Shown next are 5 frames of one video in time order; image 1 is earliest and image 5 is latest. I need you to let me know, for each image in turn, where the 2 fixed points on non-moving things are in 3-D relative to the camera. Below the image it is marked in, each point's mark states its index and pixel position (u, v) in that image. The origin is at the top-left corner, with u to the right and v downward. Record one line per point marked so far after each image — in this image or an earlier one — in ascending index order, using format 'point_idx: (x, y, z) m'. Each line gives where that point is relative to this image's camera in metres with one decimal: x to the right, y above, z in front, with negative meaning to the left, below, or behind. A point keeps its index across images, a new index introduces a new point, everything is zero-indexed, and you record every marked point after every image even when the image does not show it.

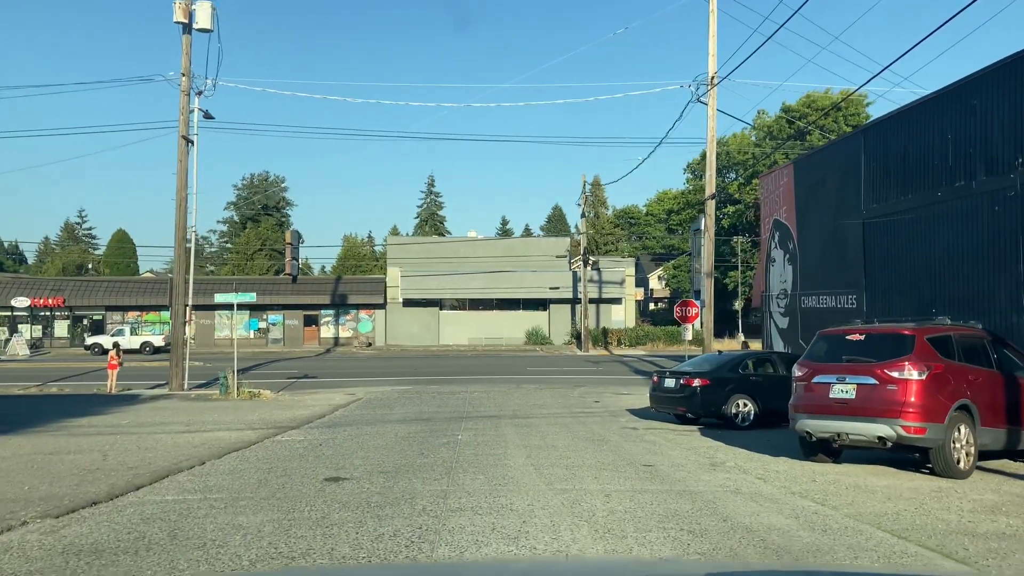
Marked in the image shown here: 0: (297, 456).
0: (-2.9, -2.3, +10.4) m
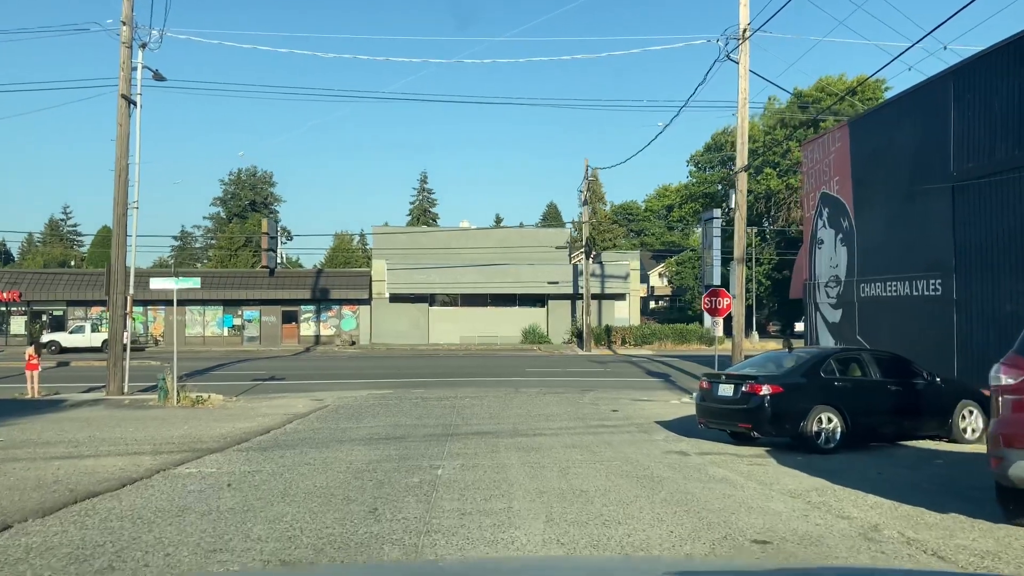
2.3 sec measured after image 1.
0: (-2.8, -1.9, +6.4) m
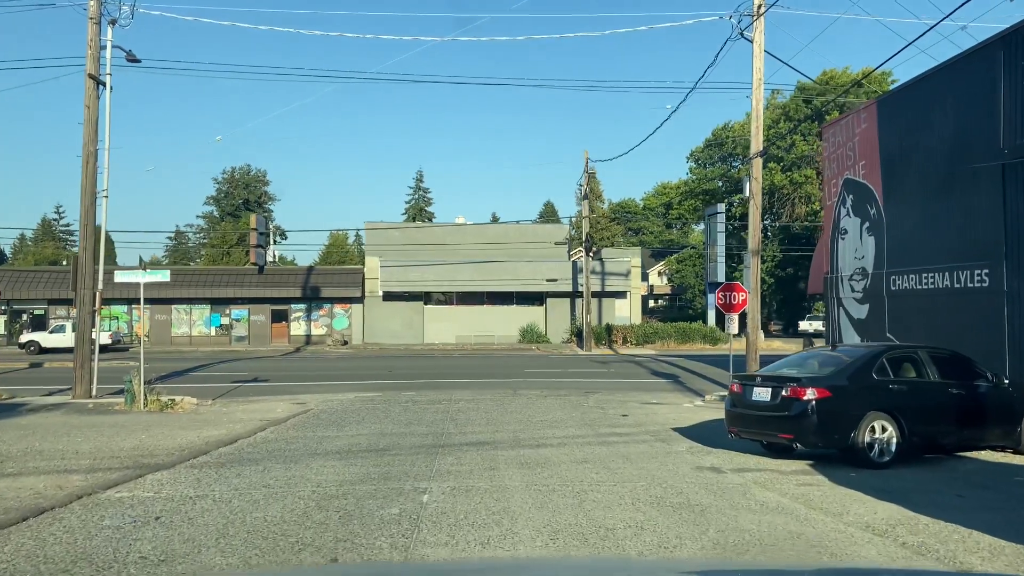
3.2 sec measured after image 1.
0: (-2.8, -1.7, +4.8) m
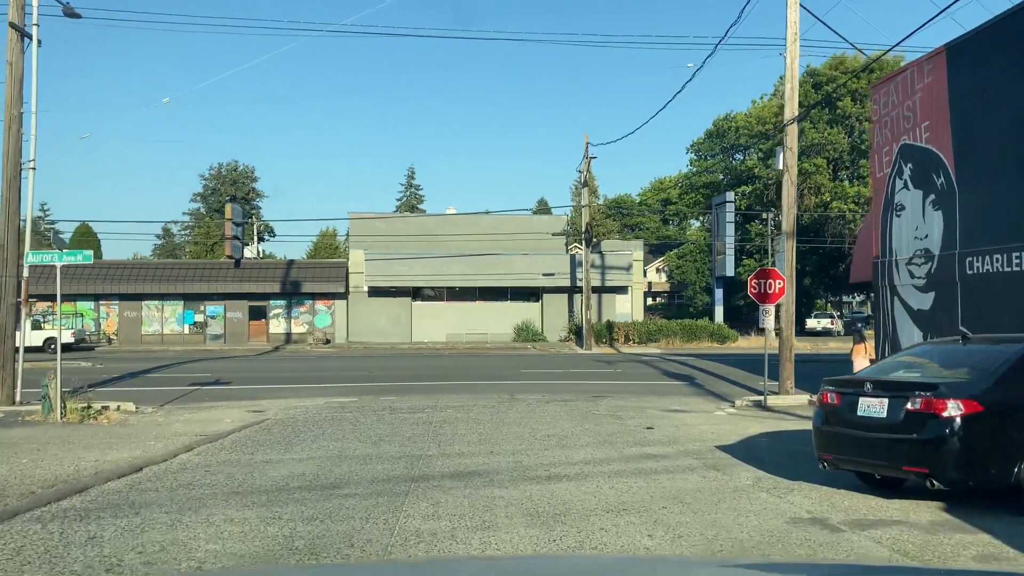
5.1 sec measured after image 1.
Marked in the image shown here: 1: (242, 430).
0: (-2.7, -1.4, +1.7) m
1: (-4.6, -2.4, +13.1) m
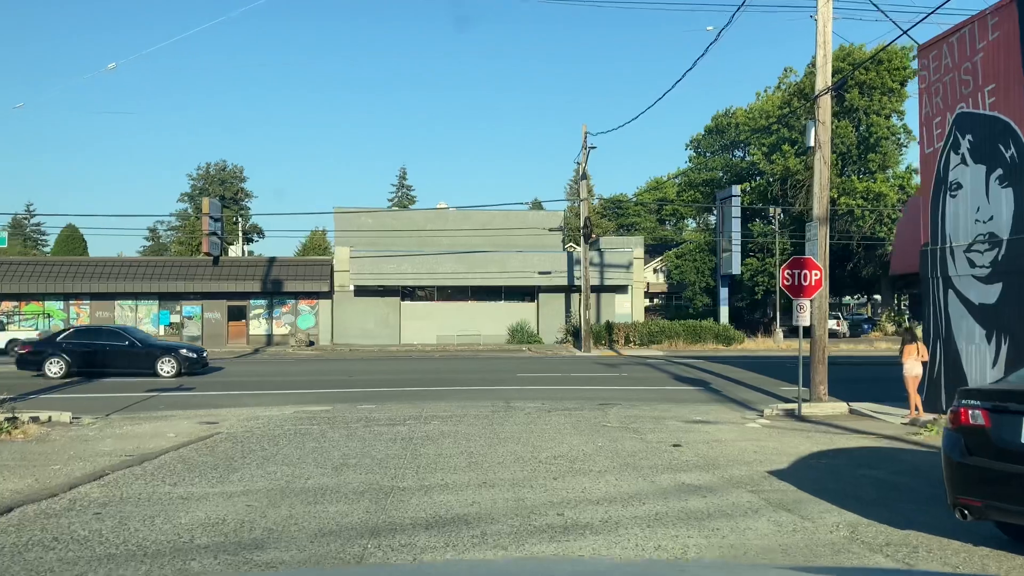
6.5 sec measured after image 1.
0: (-2.7, -1.2, -0.6) m
1: (-4.7, -2.3, +10.8) m
